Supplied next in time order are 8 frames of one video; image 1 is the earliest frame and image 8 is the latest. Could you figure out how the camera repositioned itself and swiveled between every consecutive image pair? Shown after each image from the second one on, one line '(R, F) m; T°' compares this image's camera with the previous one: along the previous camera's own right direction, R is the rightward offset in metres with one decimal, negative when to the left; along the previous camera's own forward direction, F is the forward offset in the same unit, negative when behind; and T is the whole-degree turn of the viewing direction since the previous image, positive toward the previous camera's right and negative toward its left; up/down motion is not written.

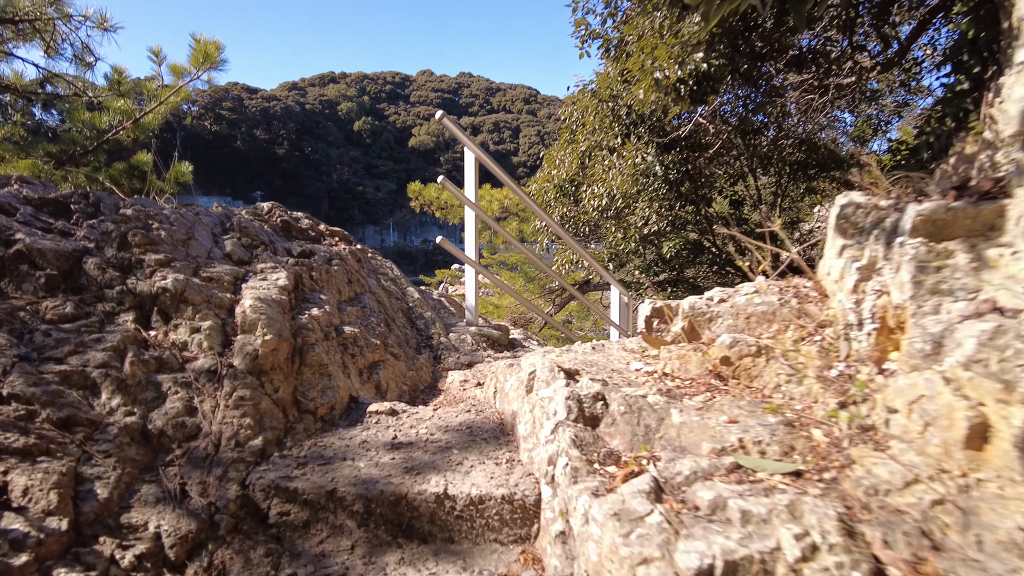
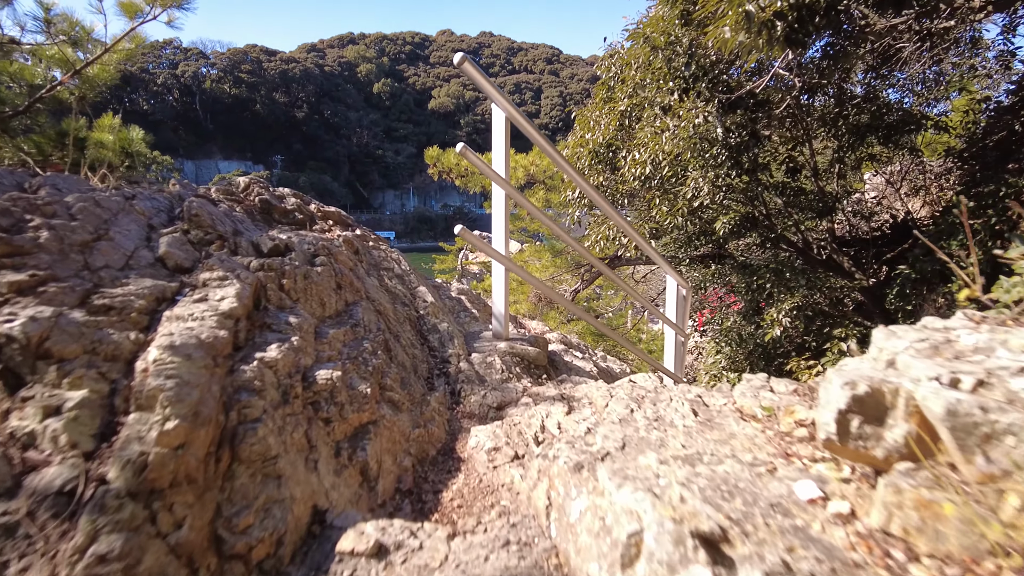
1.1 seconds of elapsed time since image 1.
(-0.1, +0.6) m; -2°
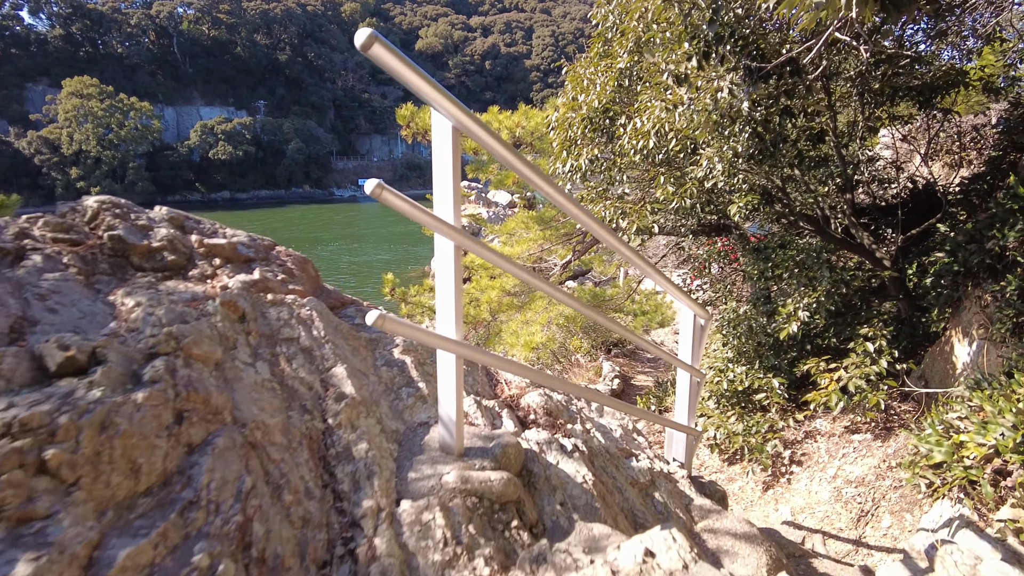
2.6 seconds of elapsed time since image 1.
(+0.1, +0.7) m; +1°
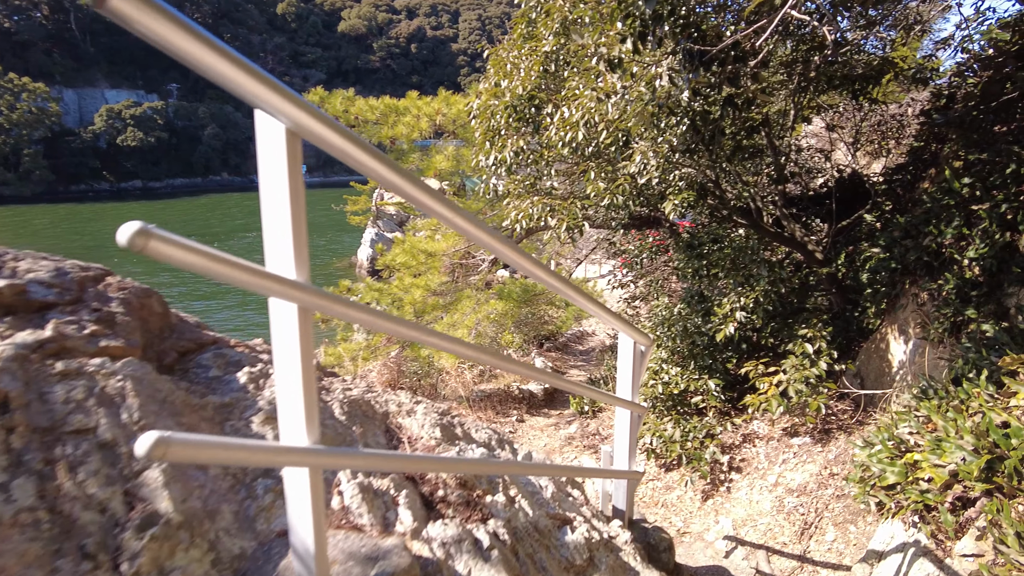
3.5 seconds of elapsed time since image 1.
(+0.1, +0.4) m; +6°
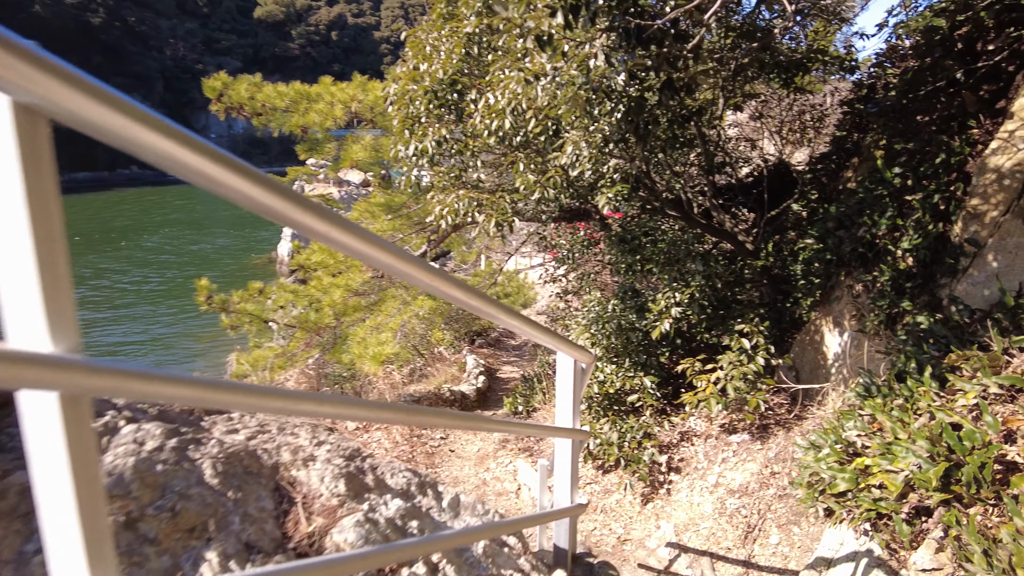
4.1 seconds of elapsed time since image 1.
(0.0, +0.3) m; +6°
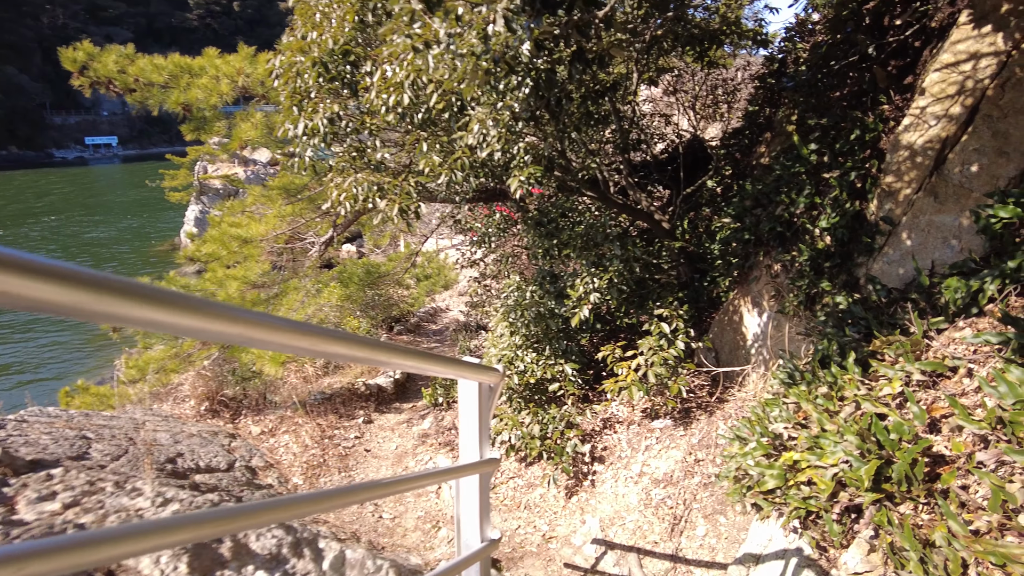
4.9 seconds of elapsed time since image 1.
(+0.1, +0.3) m; +7°
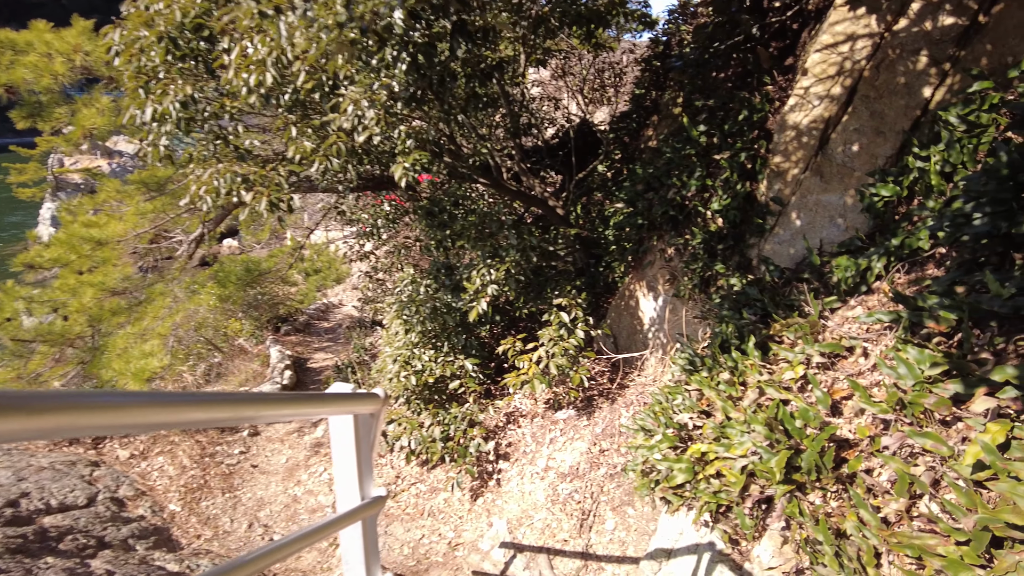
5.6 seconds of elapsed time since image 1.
(0.0, +0.2) m; +9°
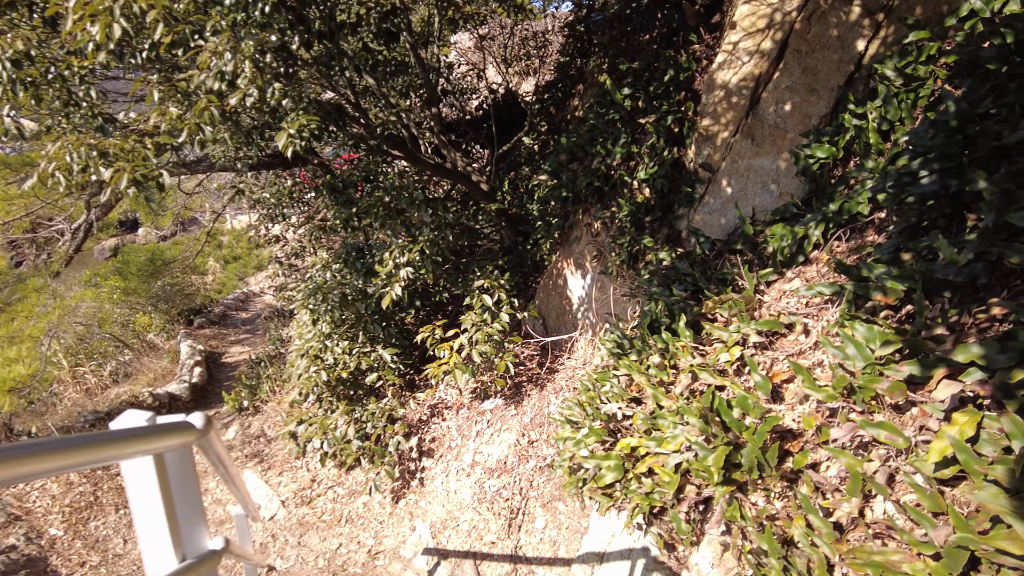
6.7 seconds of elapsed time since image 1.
(+0.1, +0.3) m; +5°
